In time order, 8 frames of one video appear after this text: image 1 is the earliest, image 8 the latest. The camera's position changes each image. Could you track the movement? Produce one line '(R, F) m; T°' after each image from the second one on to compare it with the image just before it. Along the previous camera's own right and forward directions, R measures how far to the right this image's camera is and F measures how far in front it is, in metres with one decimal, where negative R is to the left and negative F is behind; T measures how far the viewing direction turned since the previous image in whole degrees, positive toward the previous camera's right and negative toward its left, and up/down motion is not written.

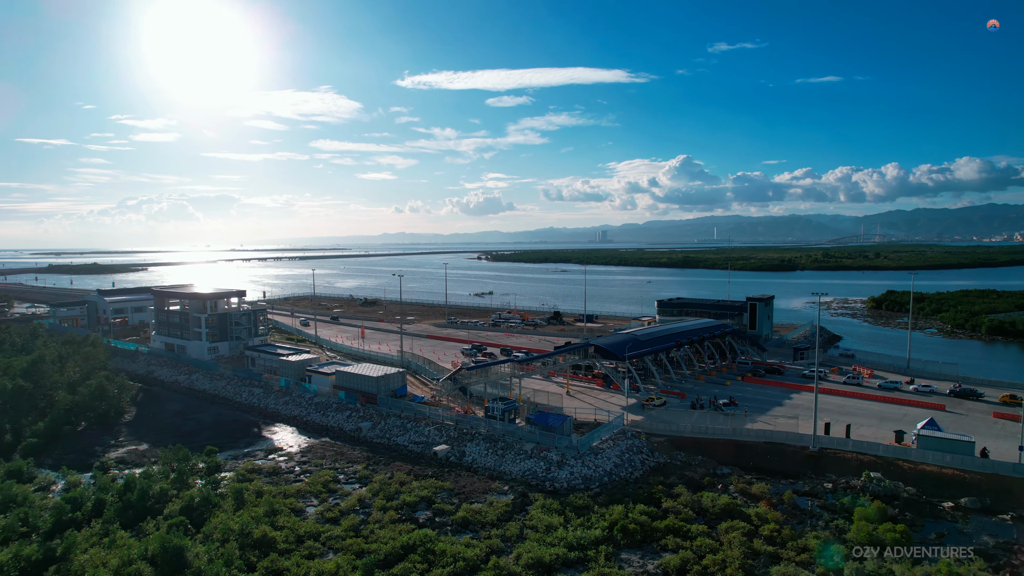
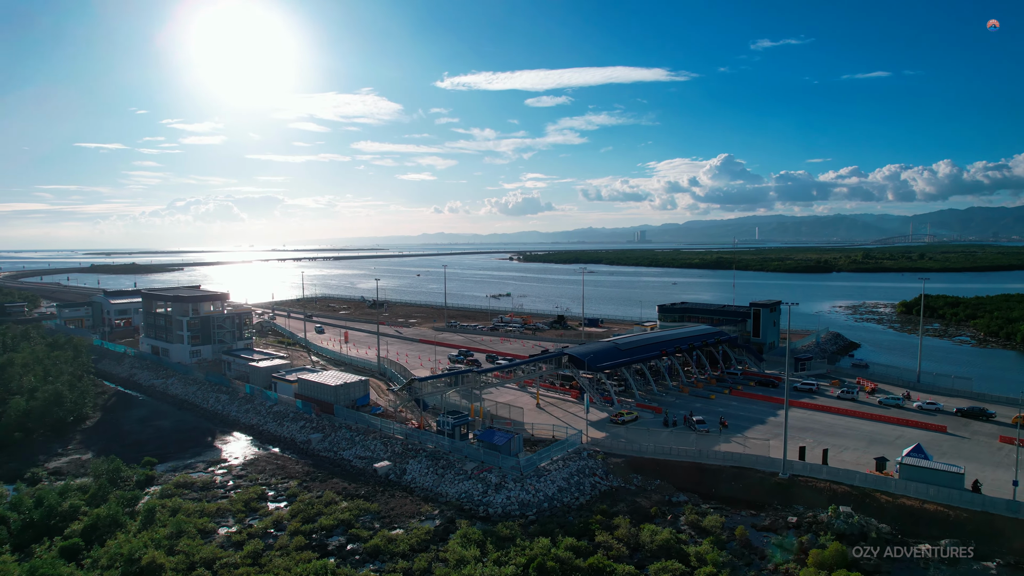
(+2.9, +1.5) m; -3°
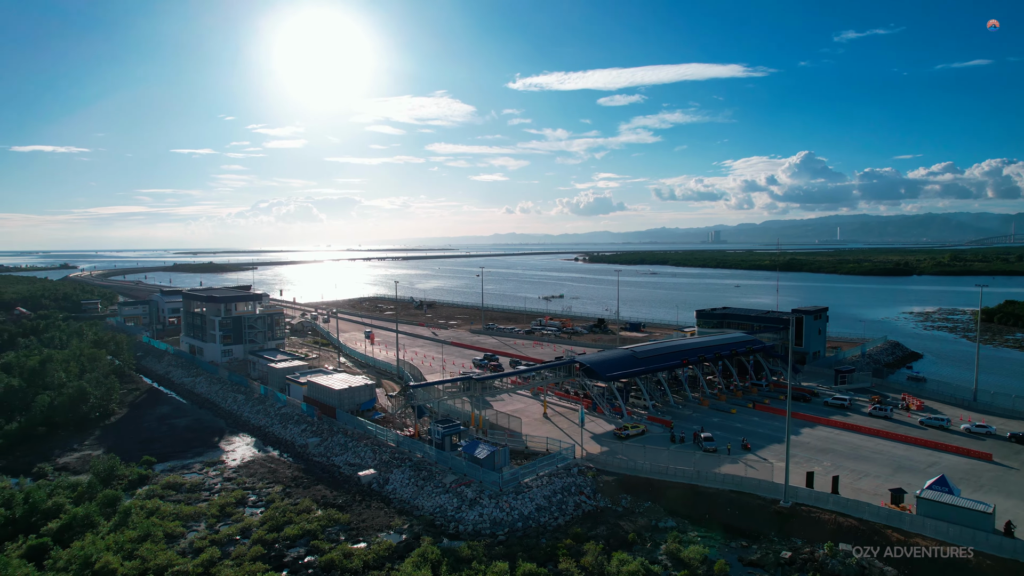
(+2.4, +1.0) m; -6°
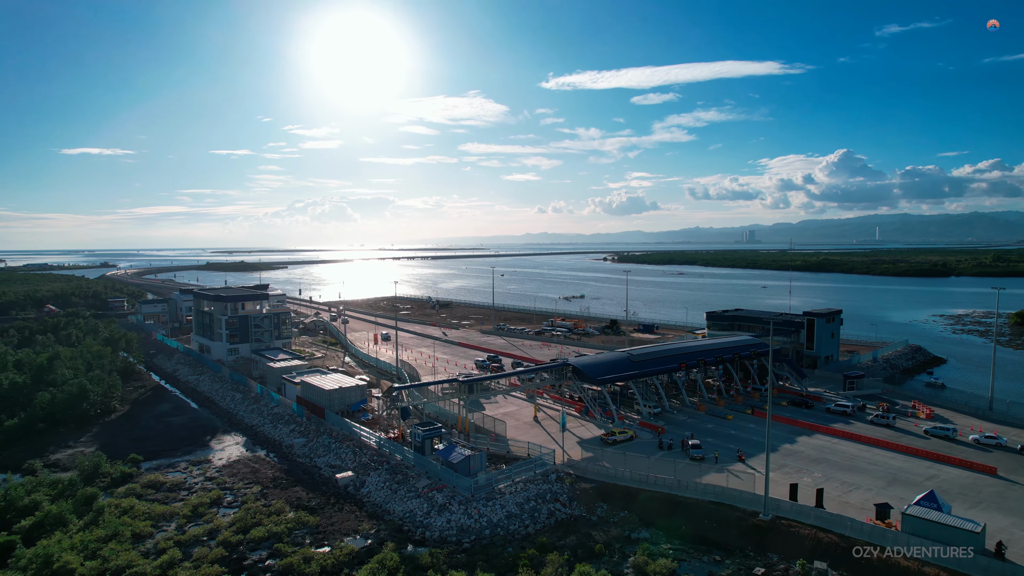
(+1.6, +0.4) m; -3°
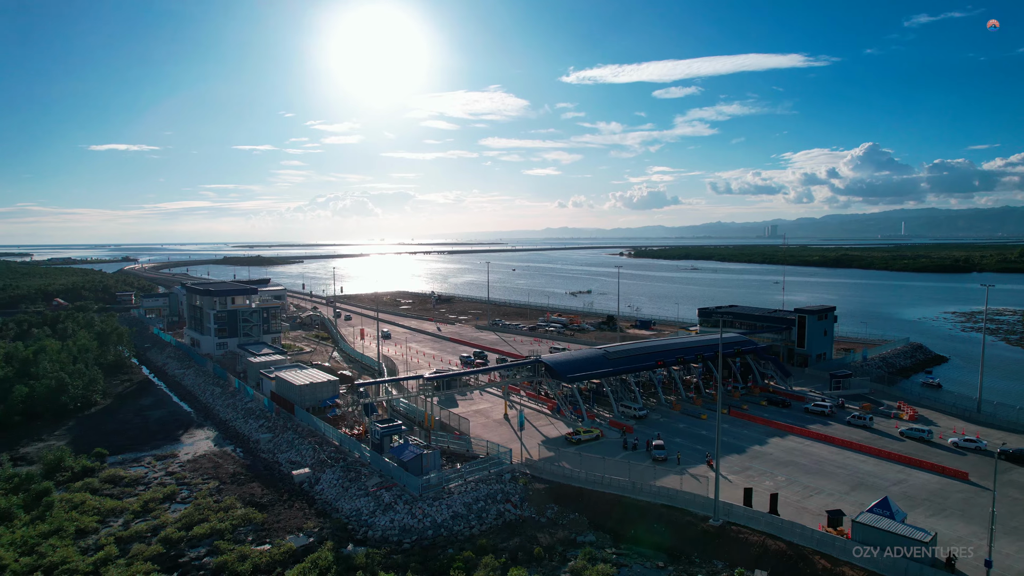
(+2.0, +0.4) m; -1°
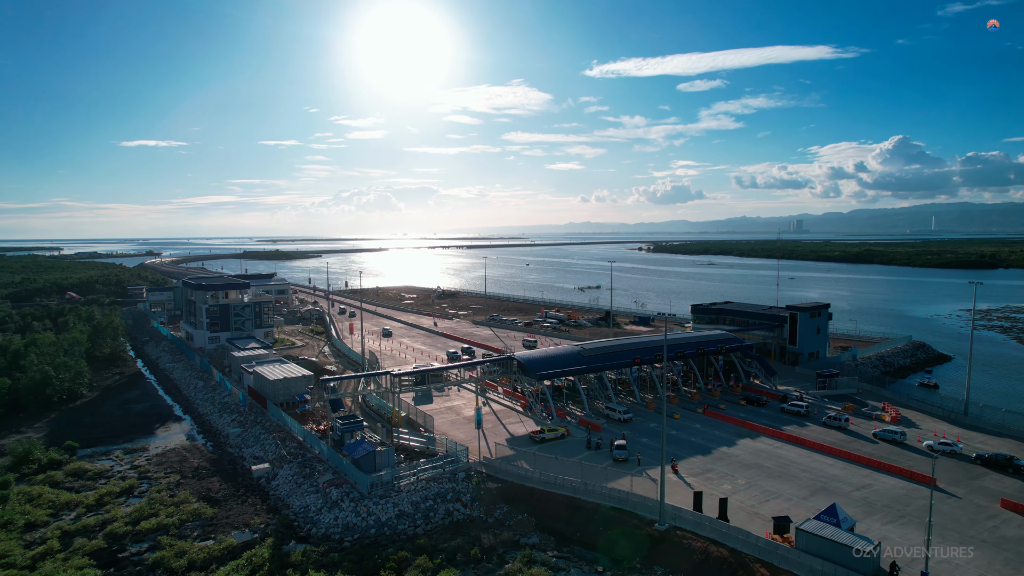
(+2.0, +0.3) m; -2°
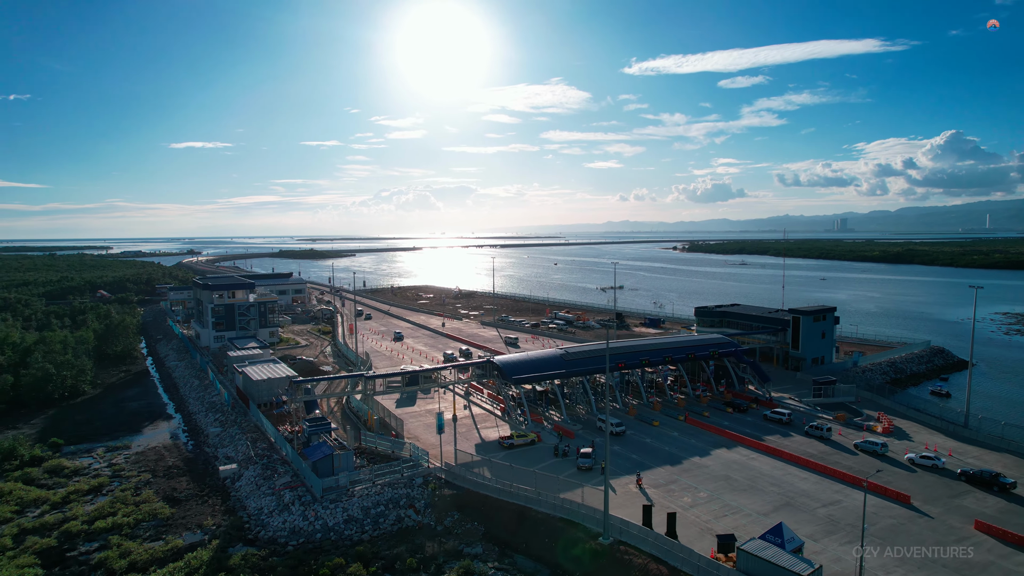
(+2.3, +0.3) m; -3°
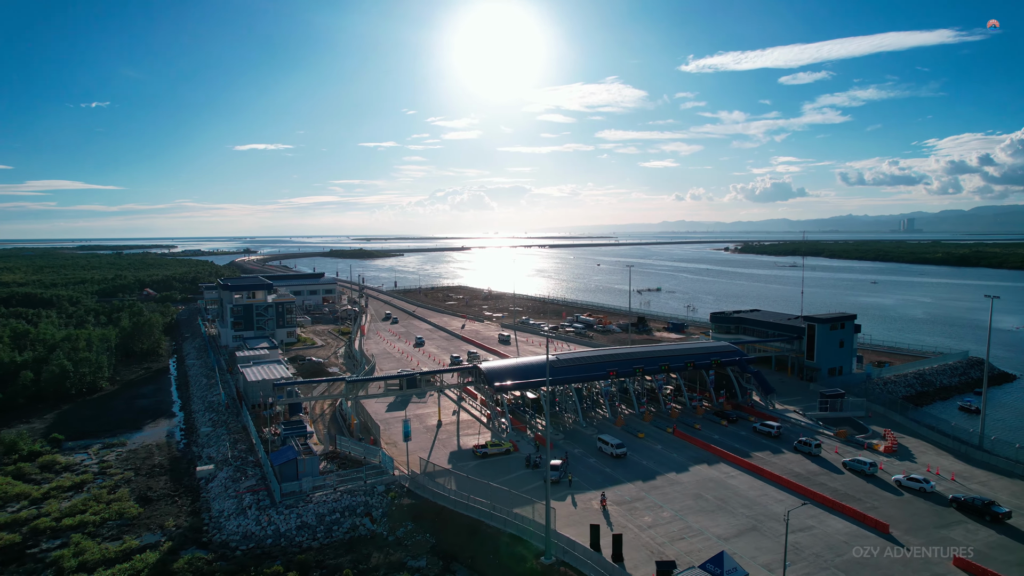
(+2.5, +0.5) m; -4°
